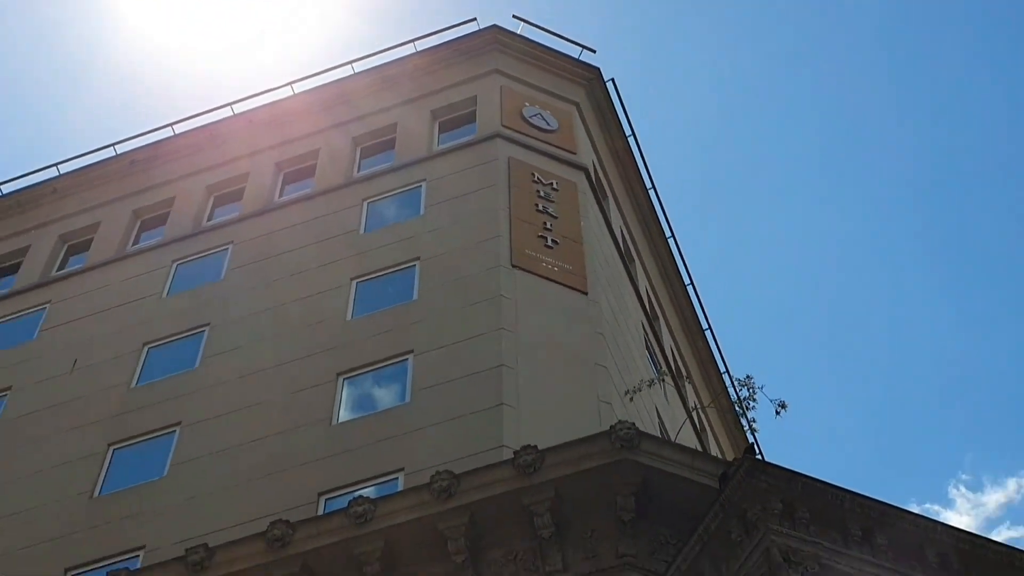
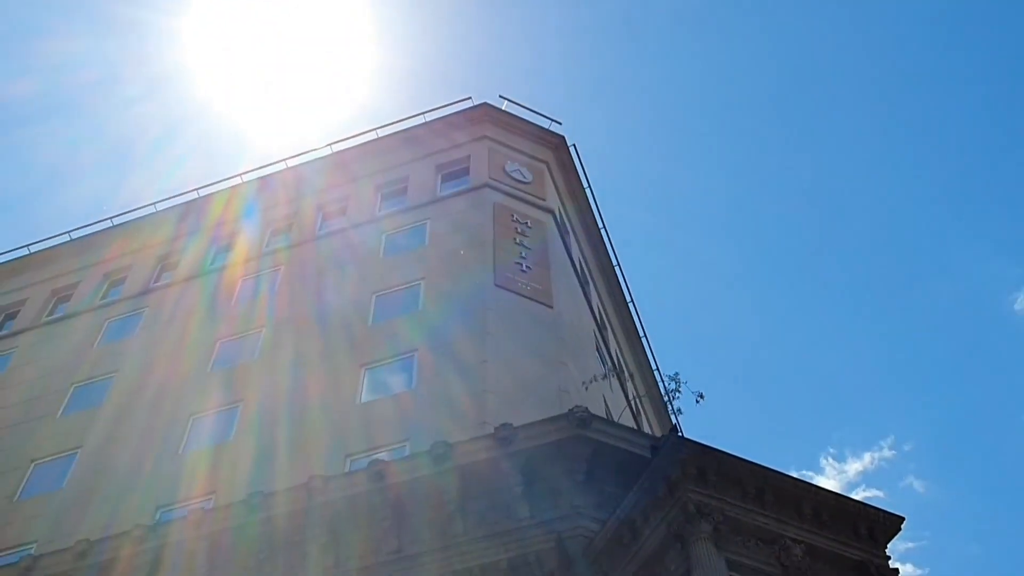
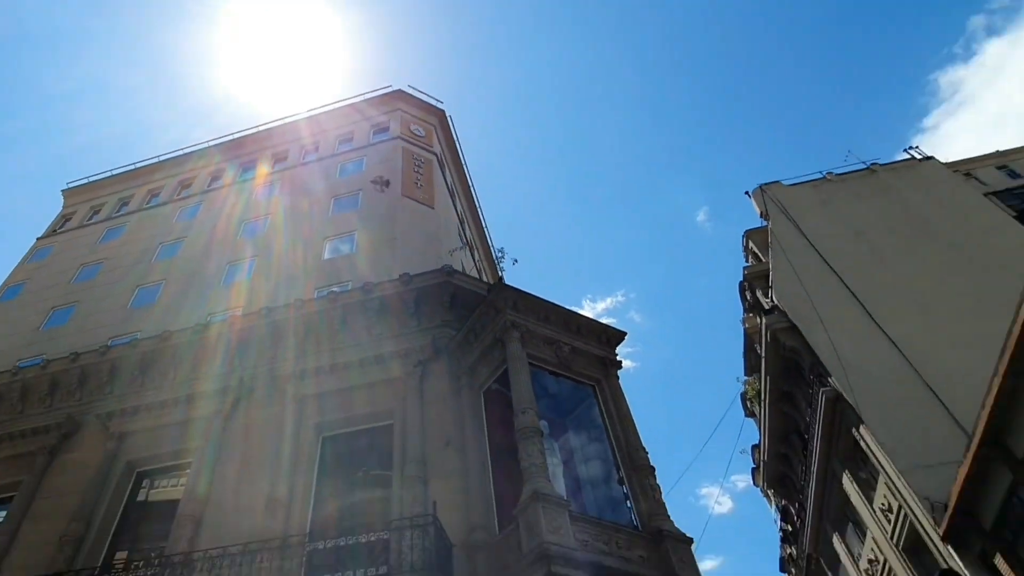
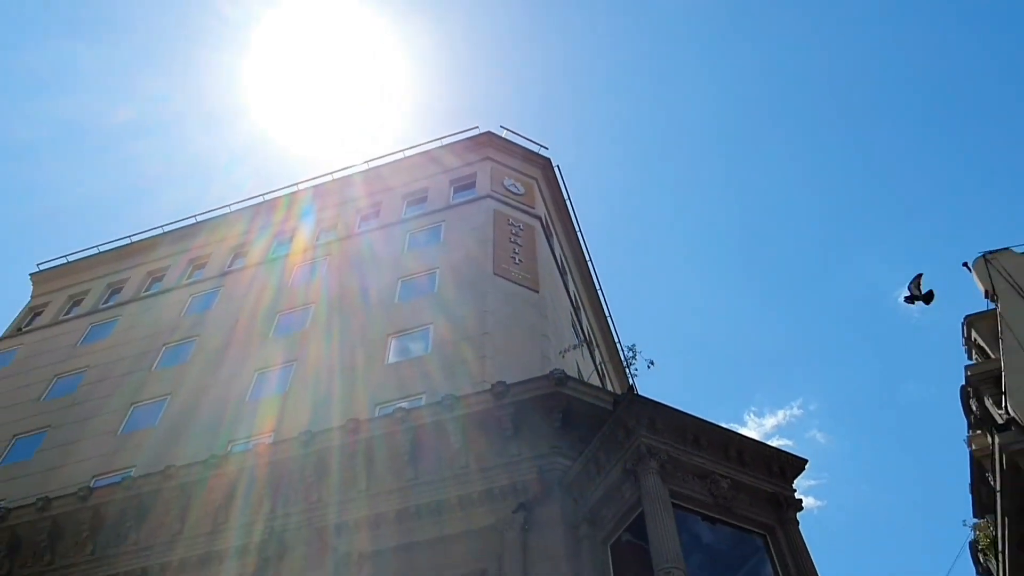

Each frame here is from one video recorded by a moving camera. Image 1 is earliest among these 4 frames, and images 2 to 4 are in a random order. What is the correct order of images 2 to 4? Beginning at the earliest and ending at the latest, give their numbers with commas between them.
2, 4, 3
